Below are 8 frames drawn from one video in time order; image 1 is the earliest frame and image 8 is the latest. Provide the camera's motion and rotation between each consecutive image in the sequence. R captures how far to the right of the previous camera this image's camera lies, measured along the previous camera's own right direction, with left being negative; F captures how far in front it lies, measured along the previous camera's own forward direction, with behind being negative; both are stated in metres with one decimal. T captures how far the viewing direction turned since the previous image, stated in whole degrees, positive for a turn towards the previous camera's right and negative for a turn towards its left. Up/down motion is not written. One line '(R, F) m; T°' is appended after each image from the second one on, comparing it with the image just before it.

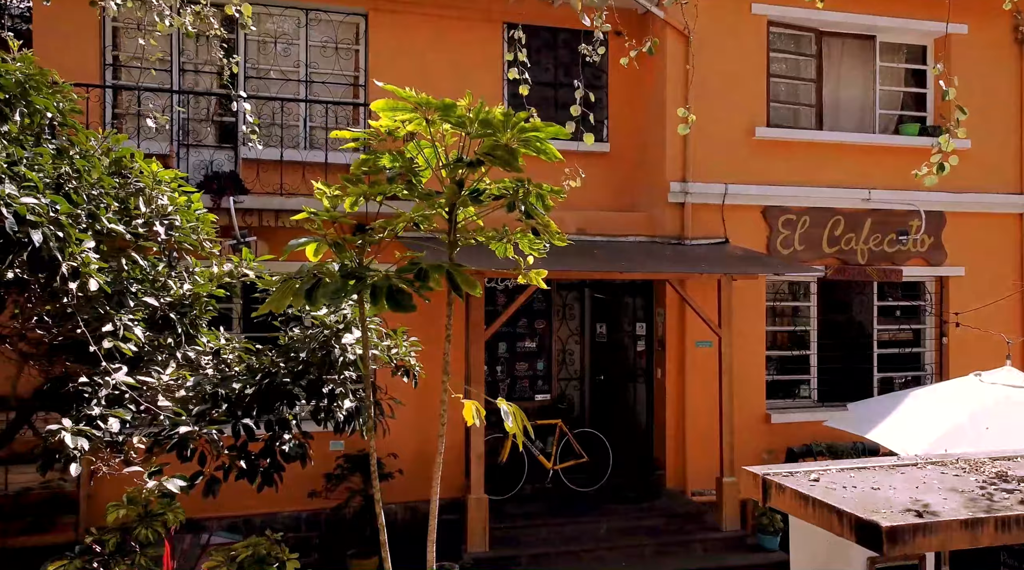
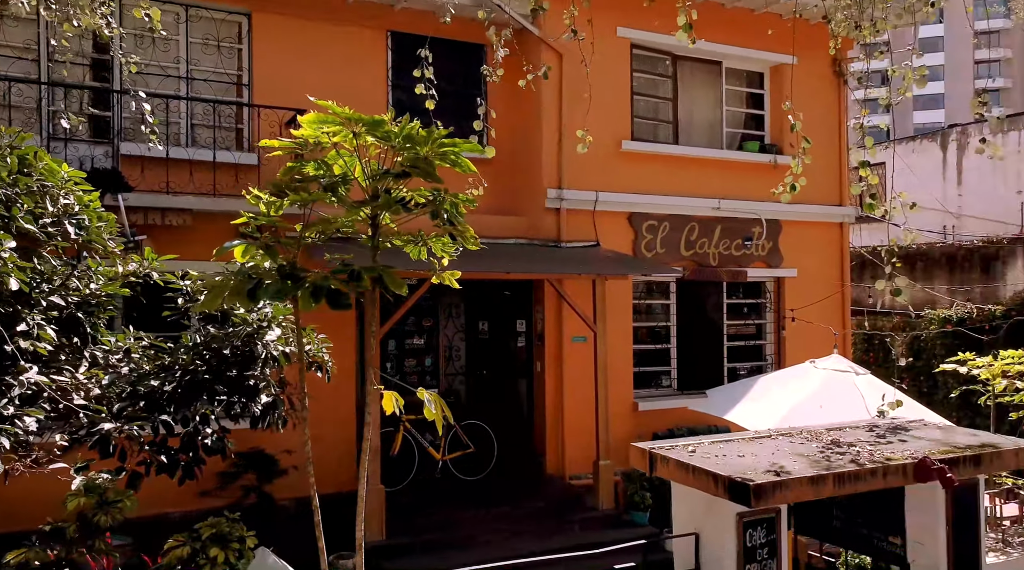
(-0.4, -0.4) m; +10°
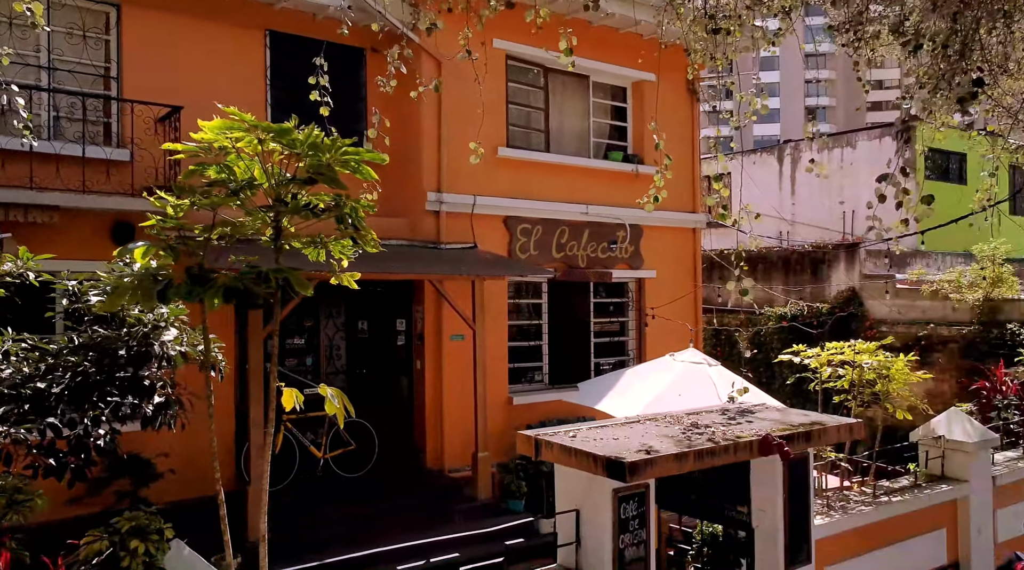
(-0.2, -0.4) m; +10°
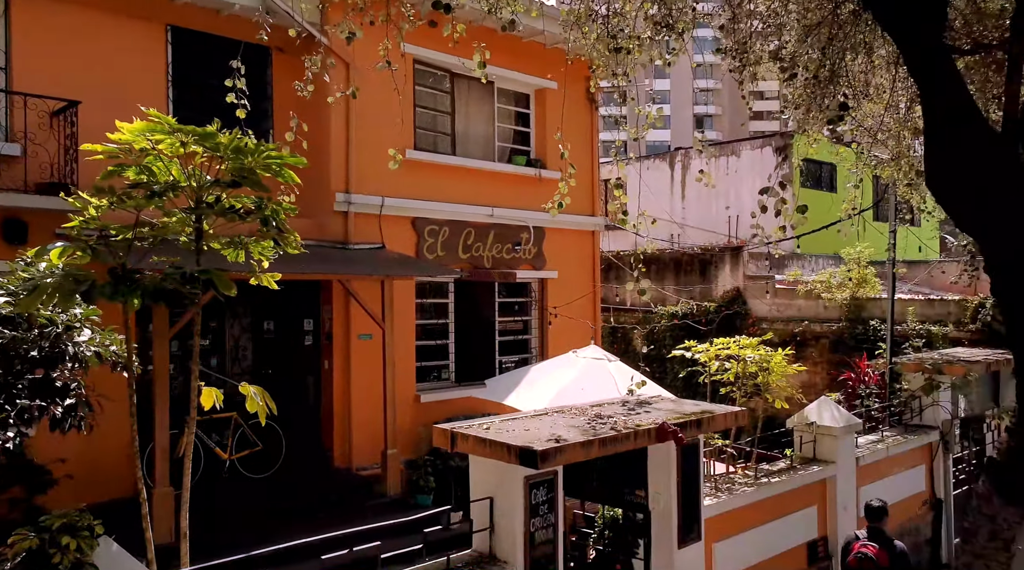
(-0.1, -0.3) m; +7°
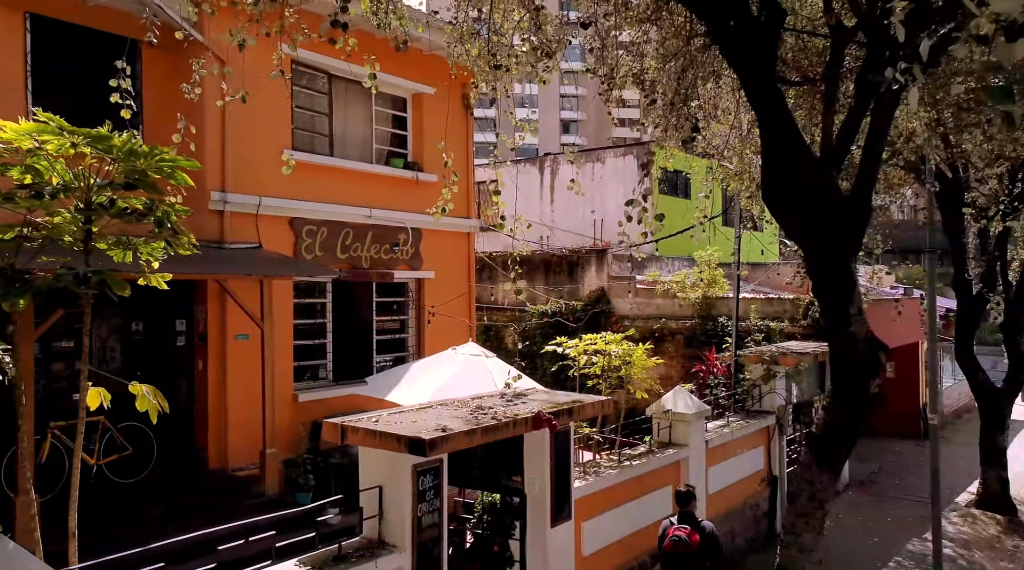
(-0.1, -0.4) m; +9°
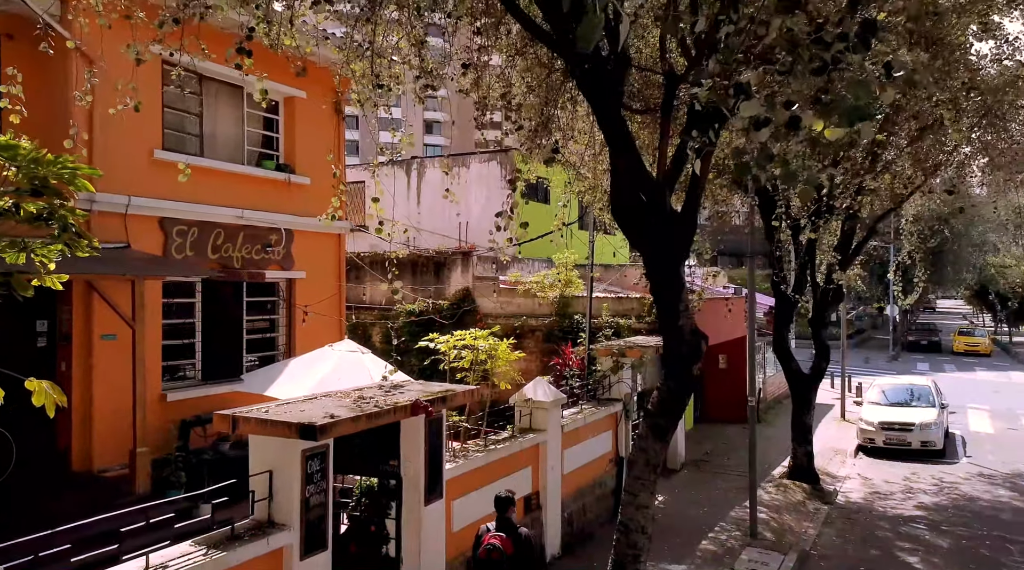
(-0.2, -0.7) m; +10°
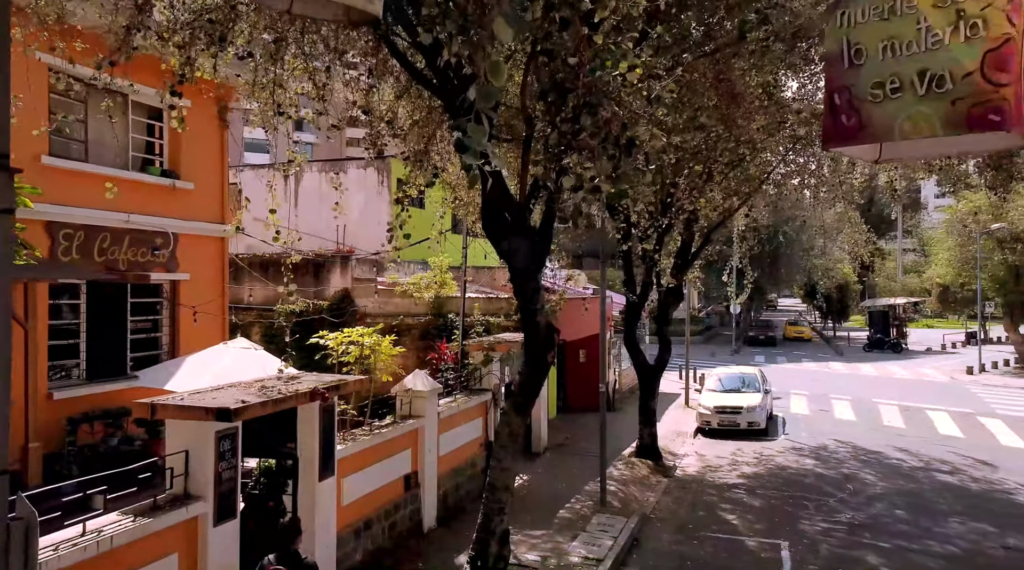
(-0.2, -1.2) m; +9°
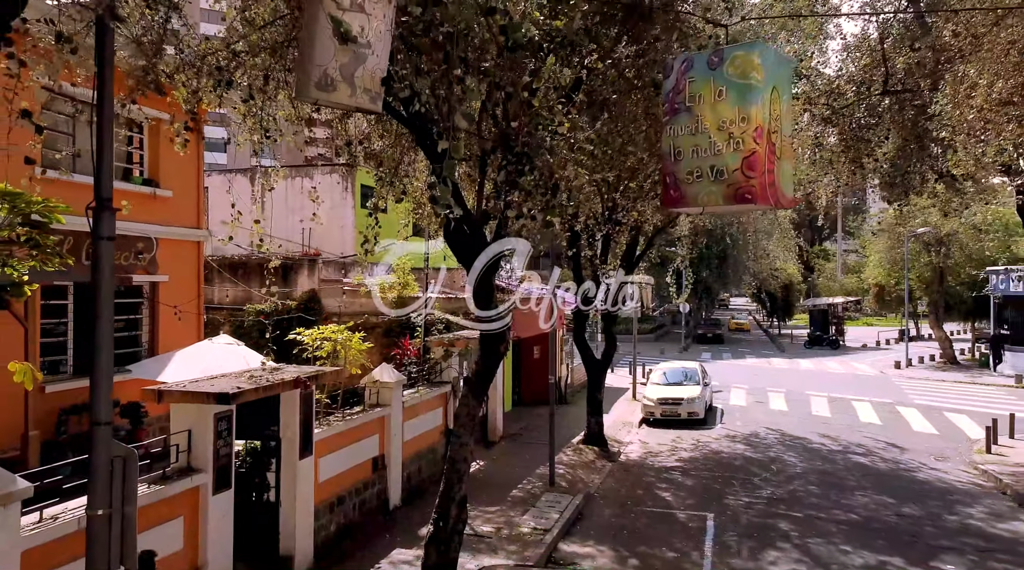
(0.0, -1.2) m; +3°
